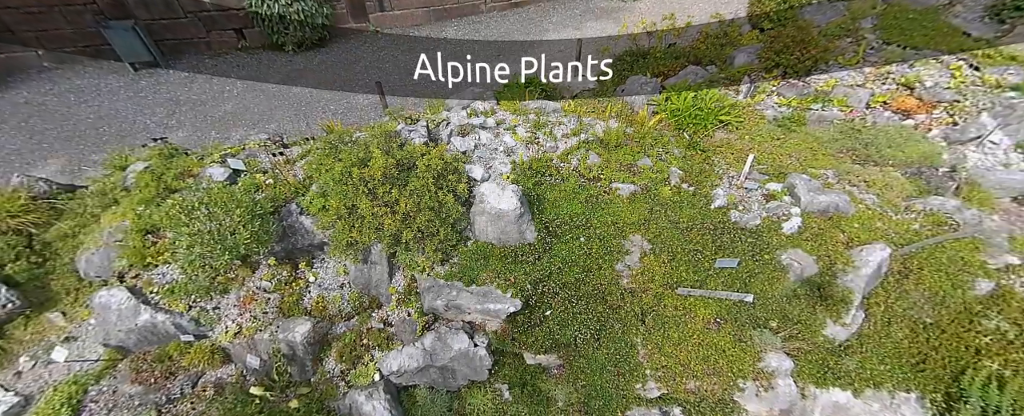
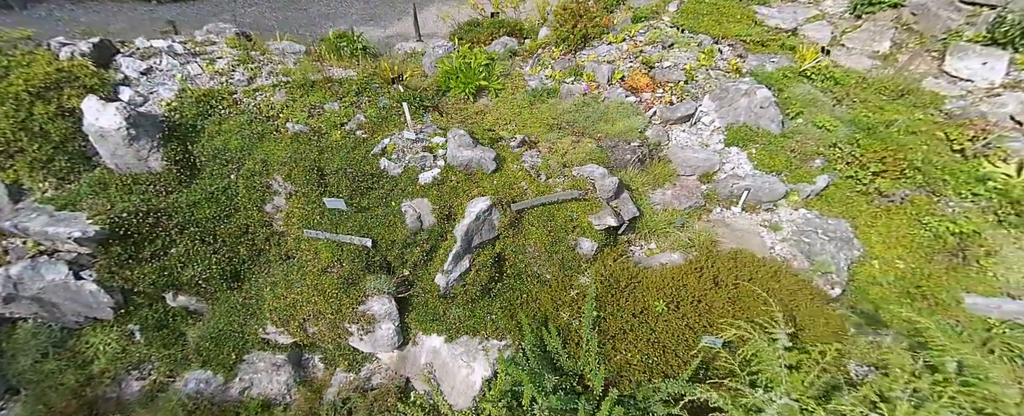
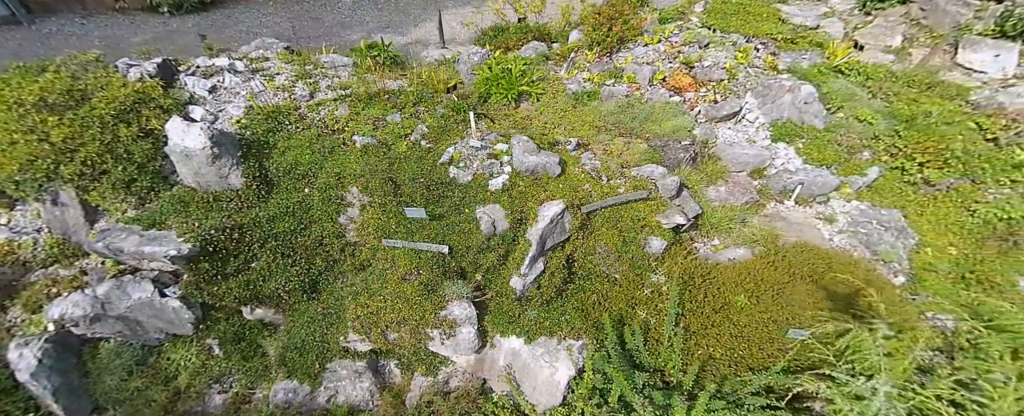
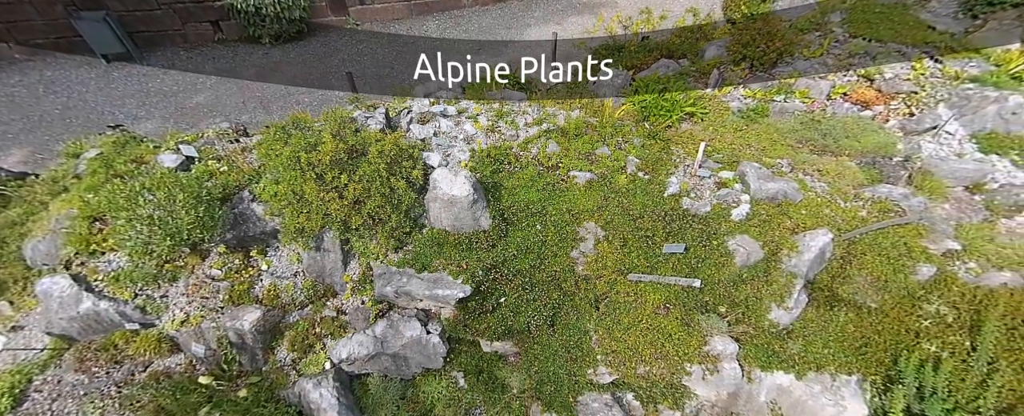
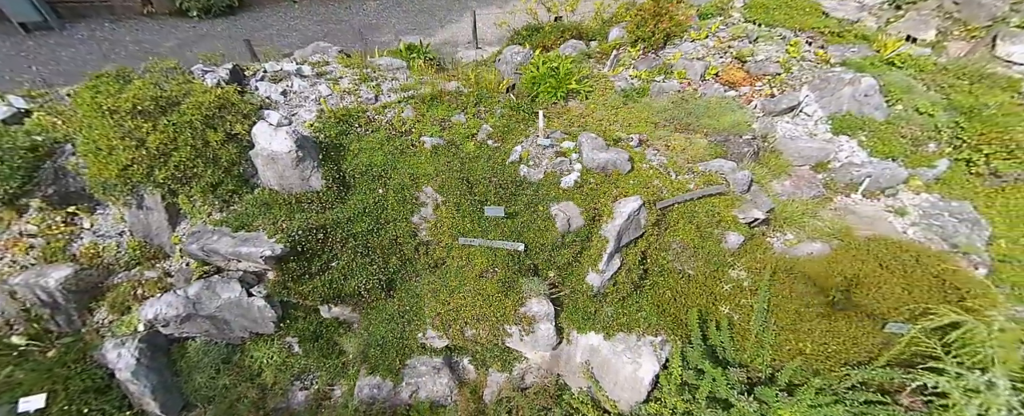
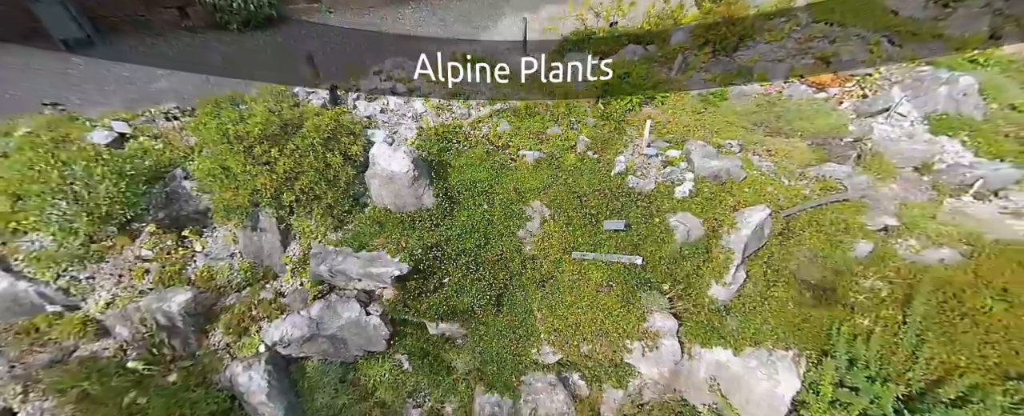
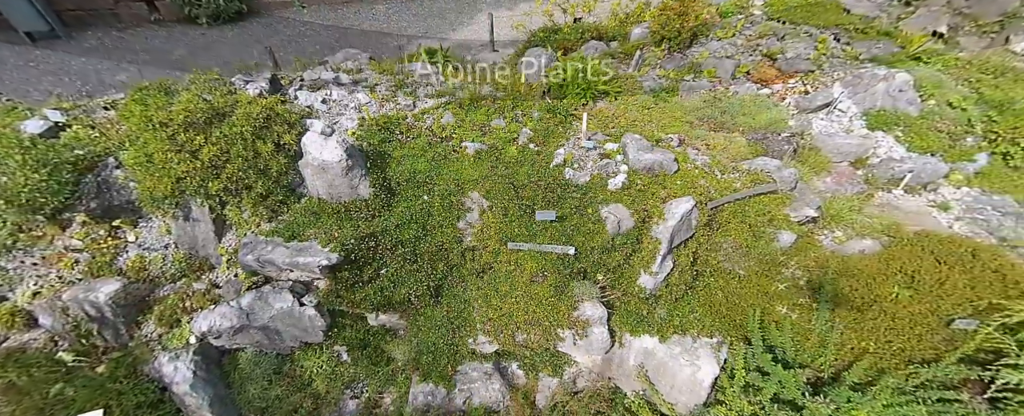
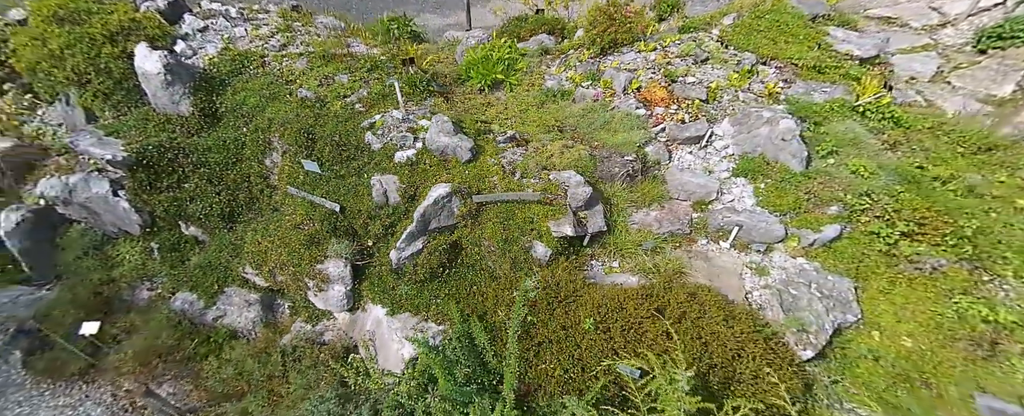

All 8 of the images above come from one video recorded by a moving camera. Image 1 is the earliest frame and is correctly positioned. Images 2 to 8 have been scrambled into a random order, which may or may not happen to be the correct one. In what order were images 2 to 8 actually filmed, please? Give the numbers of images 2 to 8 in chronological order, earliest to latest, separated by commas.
4, 6, 7, 5, 3, 2, 8
